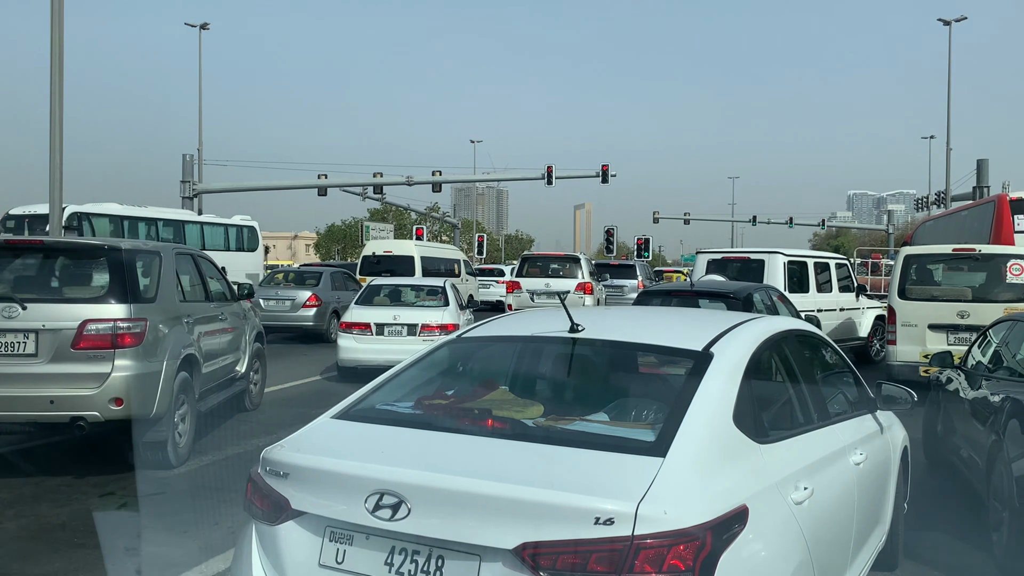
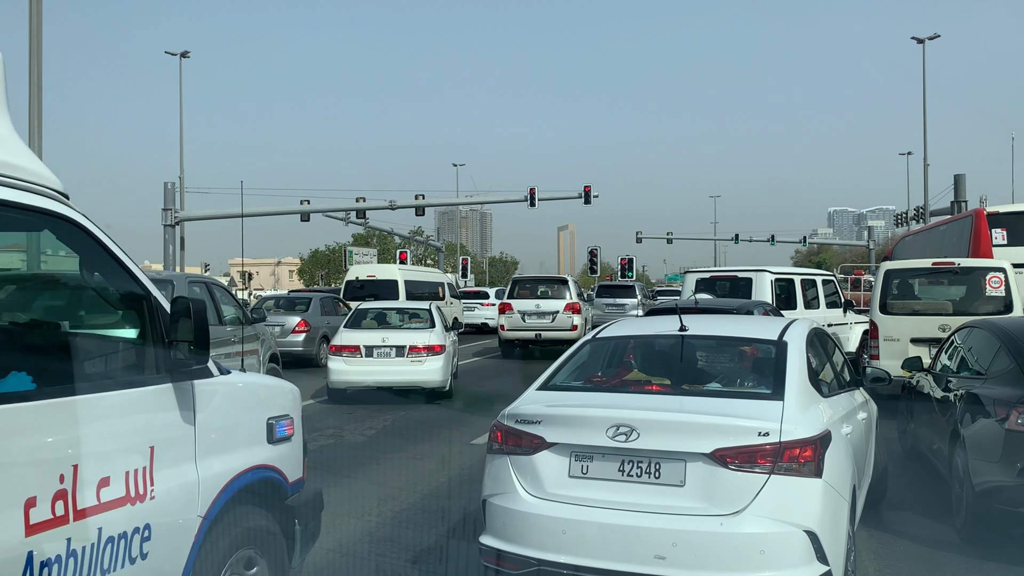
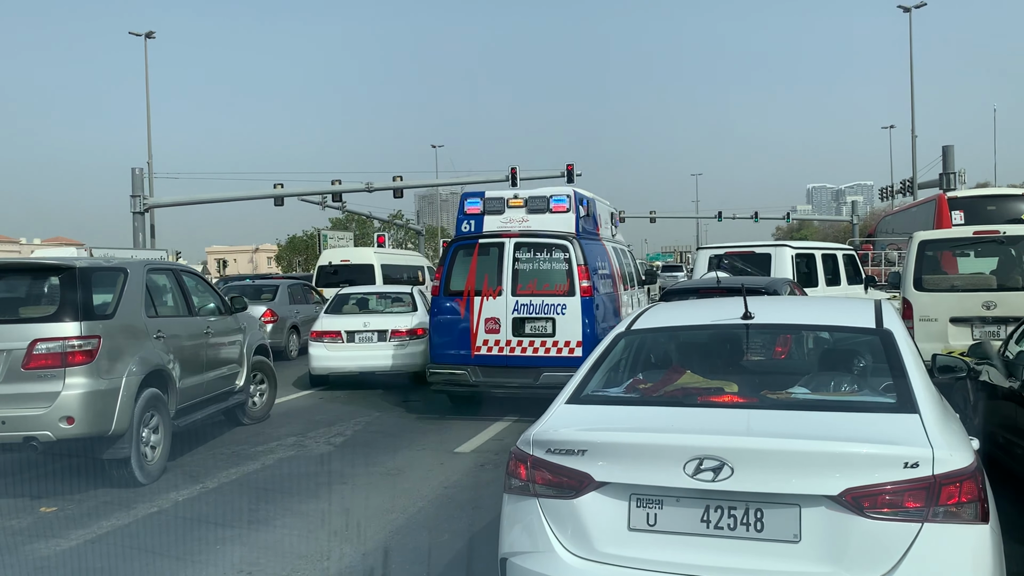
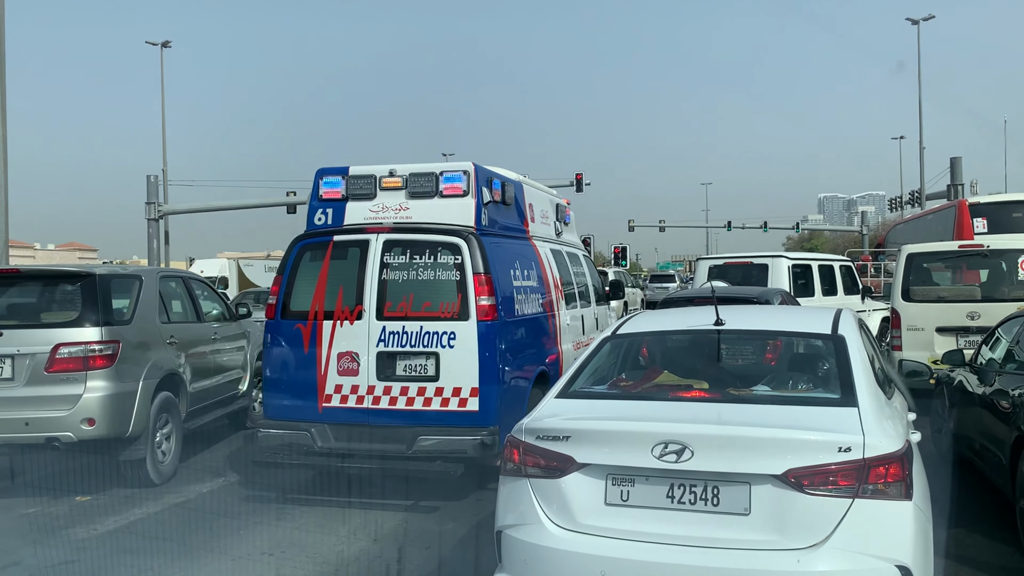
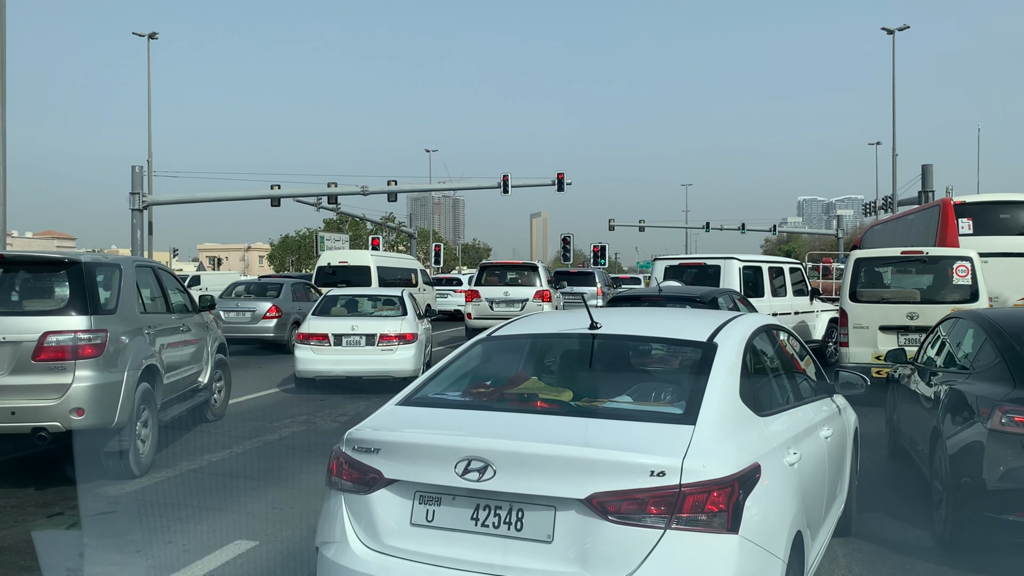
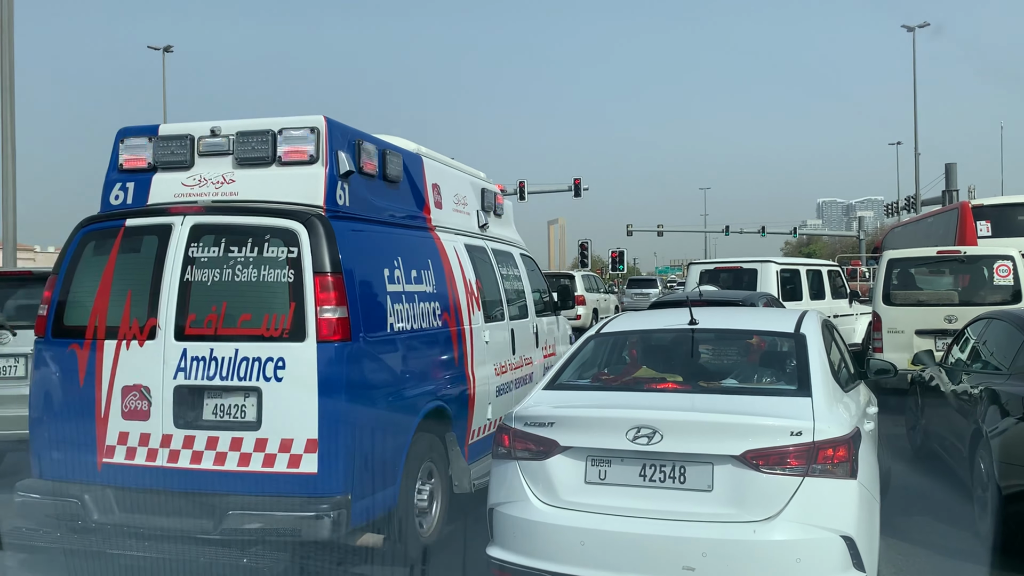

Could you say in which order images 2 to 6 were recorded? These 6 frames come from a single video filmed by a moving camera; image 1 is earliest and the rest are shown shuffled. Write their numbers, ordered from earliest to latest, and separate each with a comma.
5, 2, 6, 4, 3
